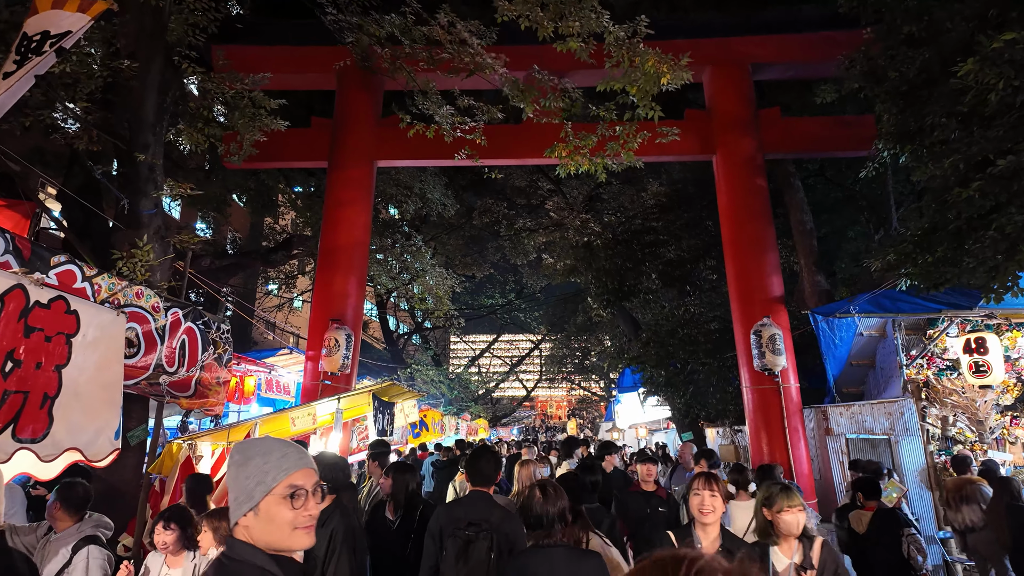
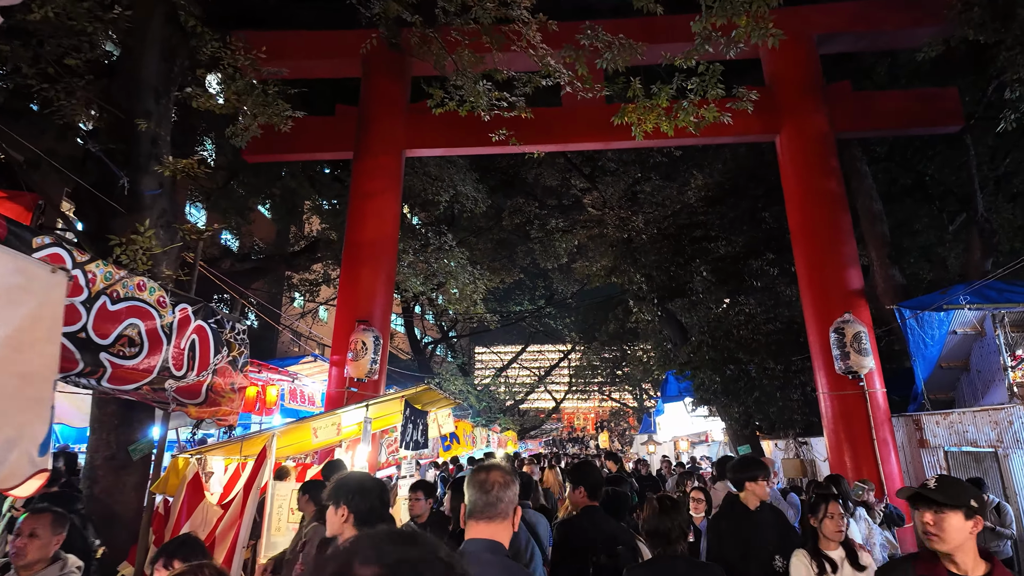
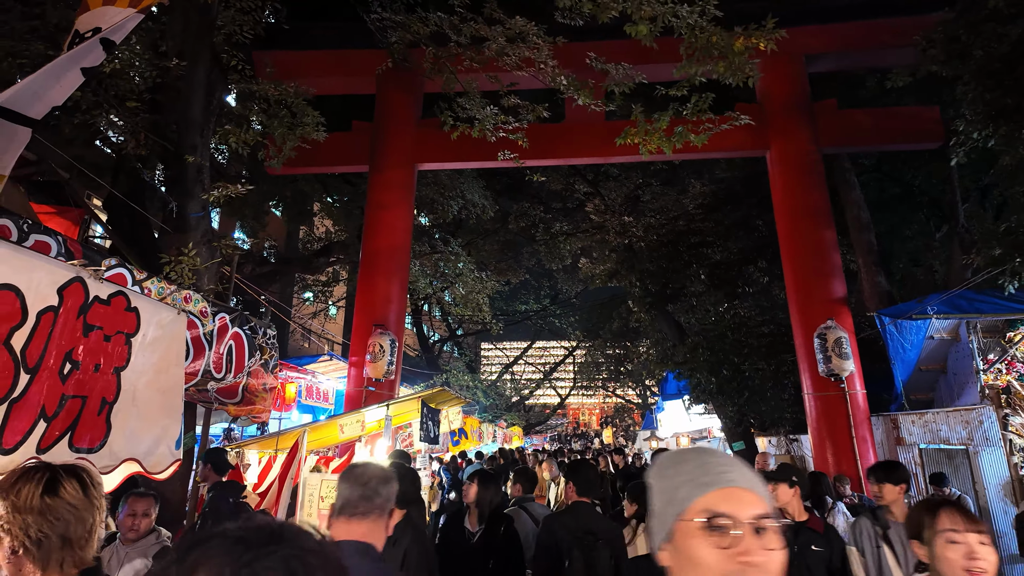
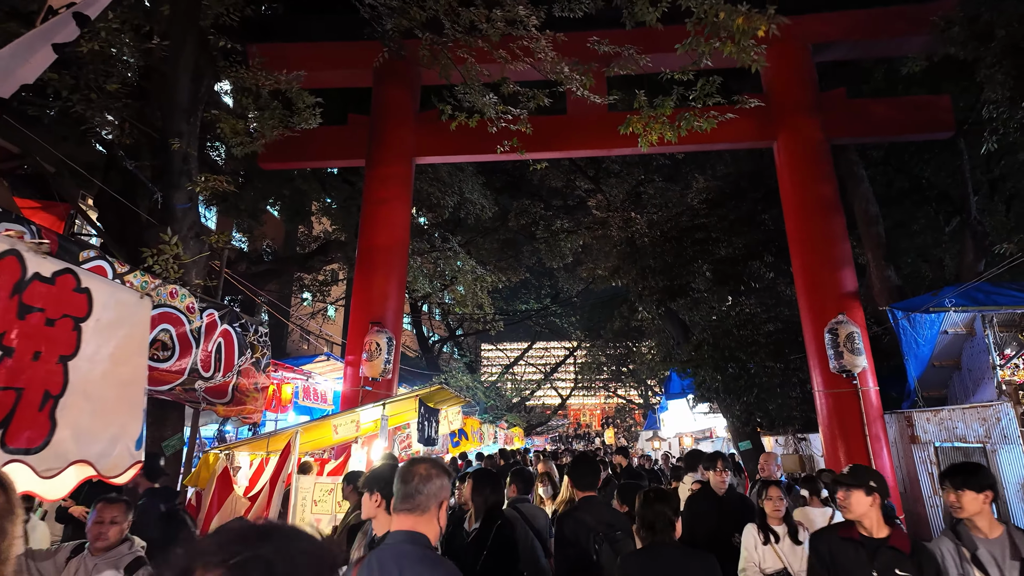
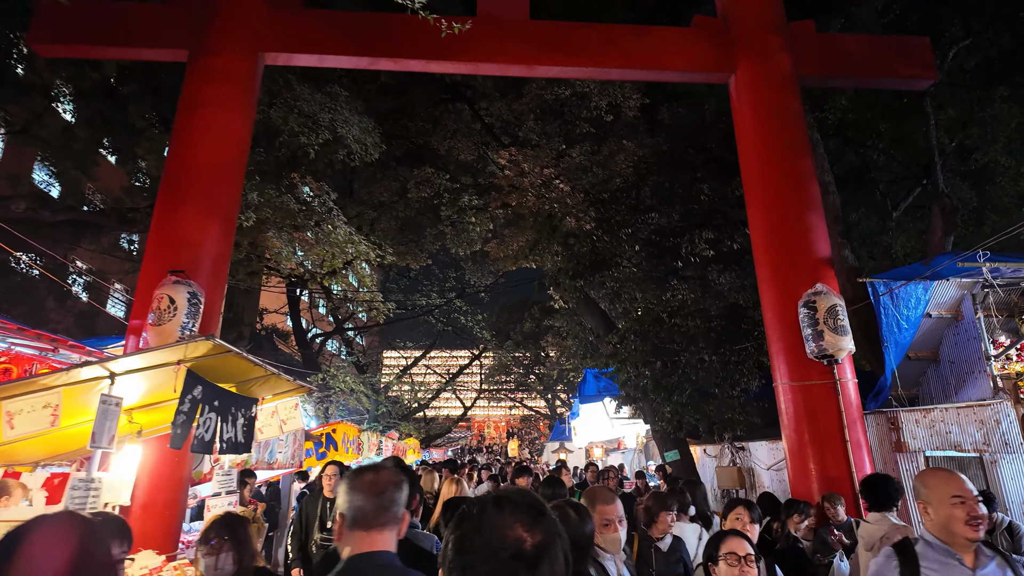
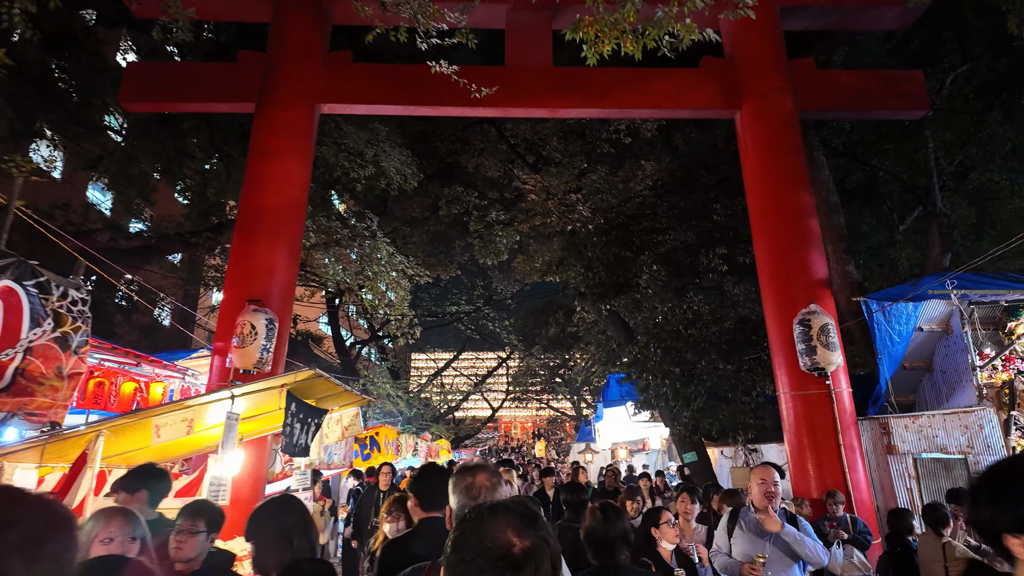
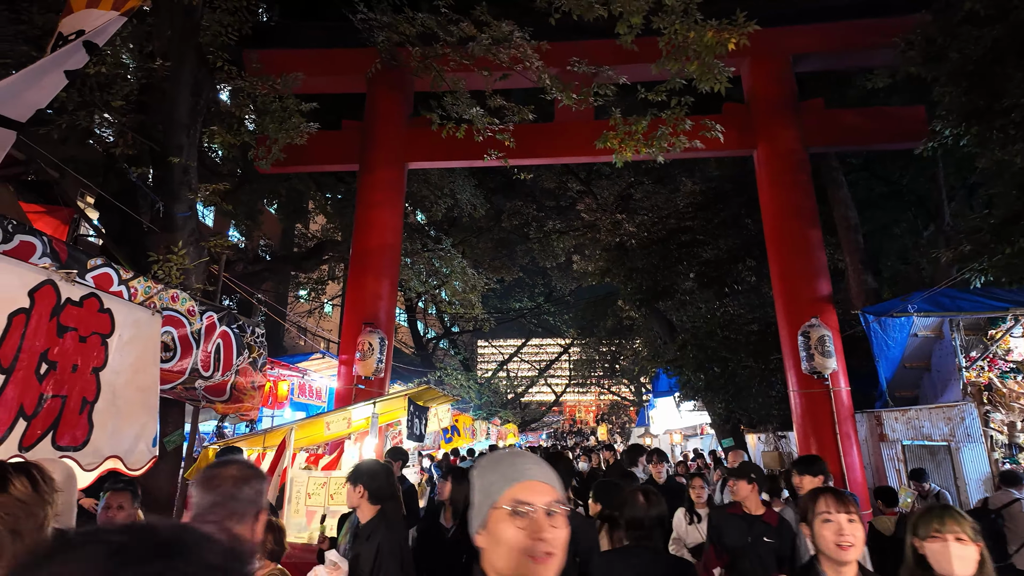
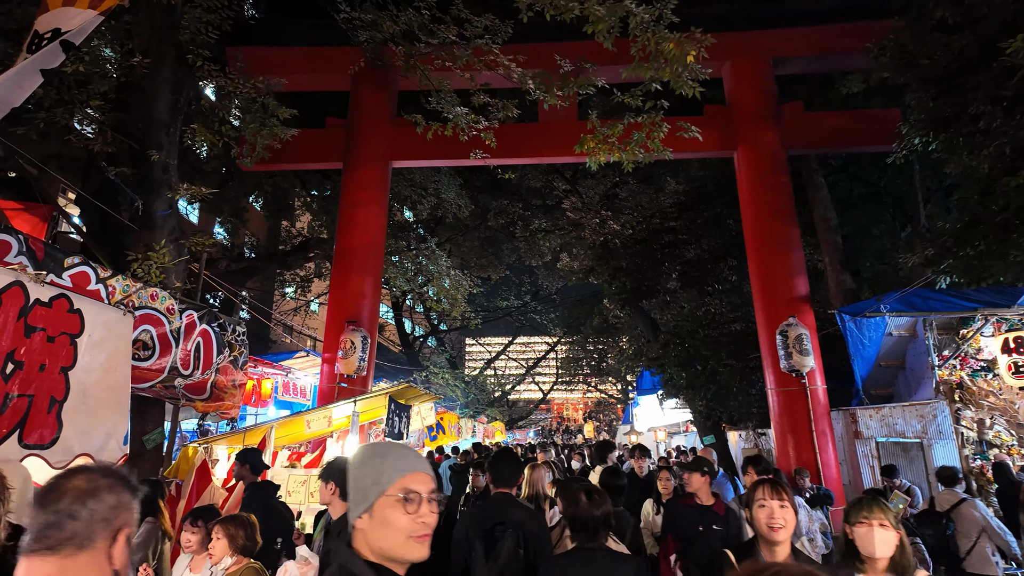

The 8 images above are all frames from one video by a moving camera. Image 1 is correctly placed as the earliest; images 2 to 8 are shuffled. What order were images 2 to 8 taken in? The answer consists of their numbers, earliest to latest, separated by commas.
8, 7, 3, 4, 2, 6, 5
